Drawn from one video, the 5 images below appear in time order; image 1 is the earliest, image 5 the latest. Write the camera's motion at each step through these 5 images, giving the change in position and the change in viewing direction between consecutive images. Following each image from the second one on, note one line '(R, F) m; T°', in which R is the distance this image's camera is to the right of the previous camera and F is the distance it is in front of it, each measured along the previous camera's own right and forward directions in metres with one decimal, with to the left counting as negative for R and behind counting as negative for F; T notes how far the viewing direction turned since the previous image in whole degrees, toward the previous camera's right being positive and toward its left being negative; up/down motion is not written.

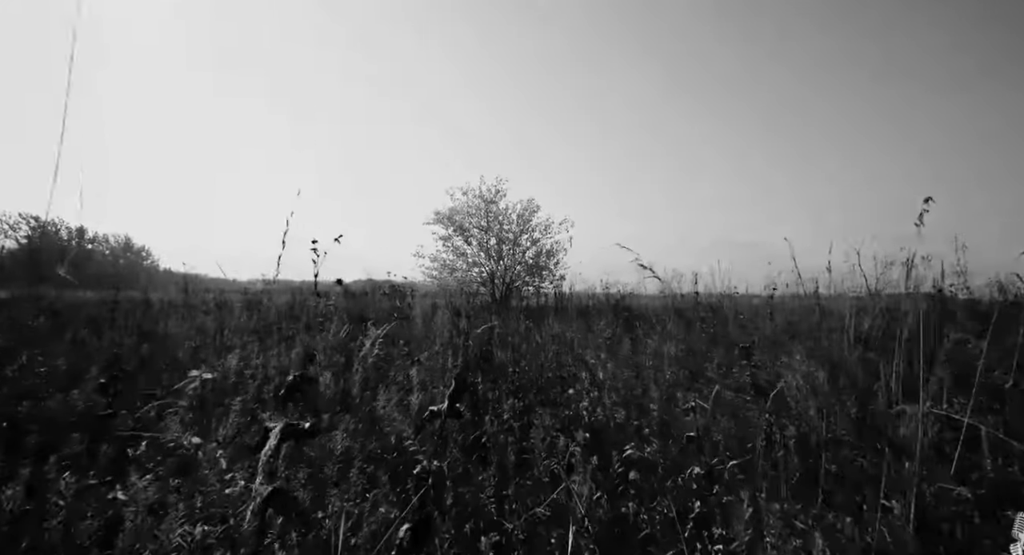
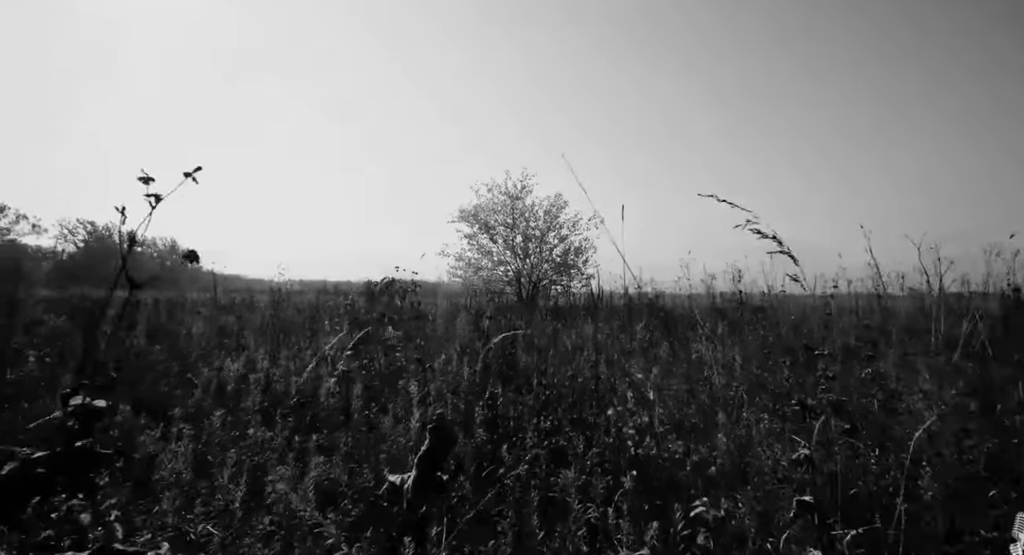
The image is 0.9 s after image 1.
(0.0, +0.6) m; -3°
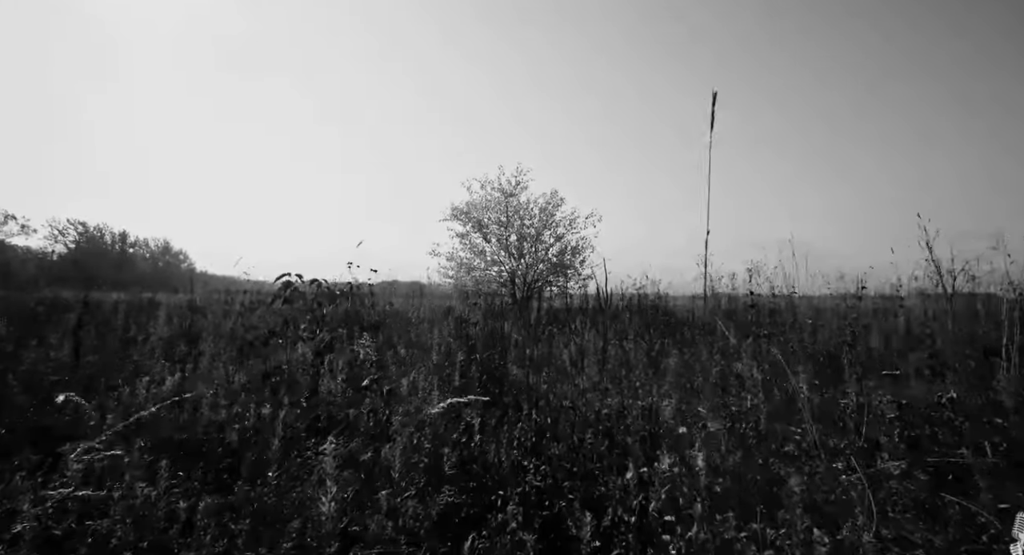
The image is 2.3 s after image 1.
(+0.1, +0.9) m; +1°
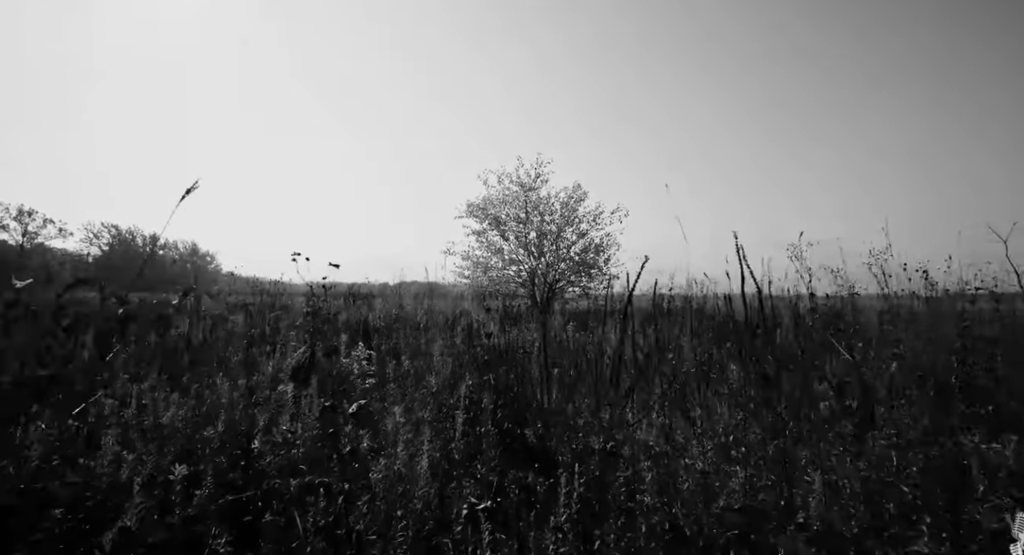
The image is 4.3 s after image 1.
(0.0, +1.2) m; -2°
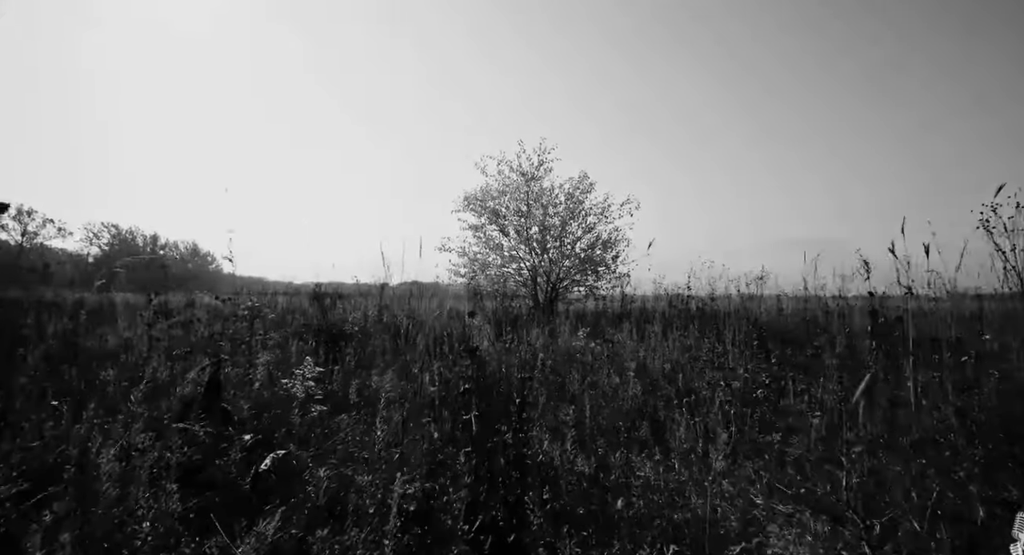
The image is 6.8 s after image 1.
(0.0, +1.5) m; 0°
